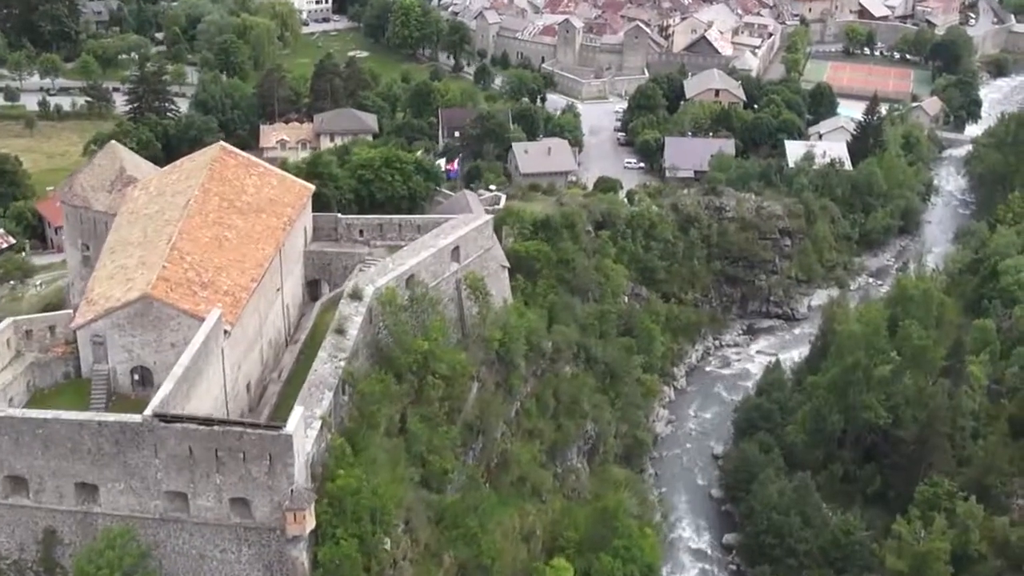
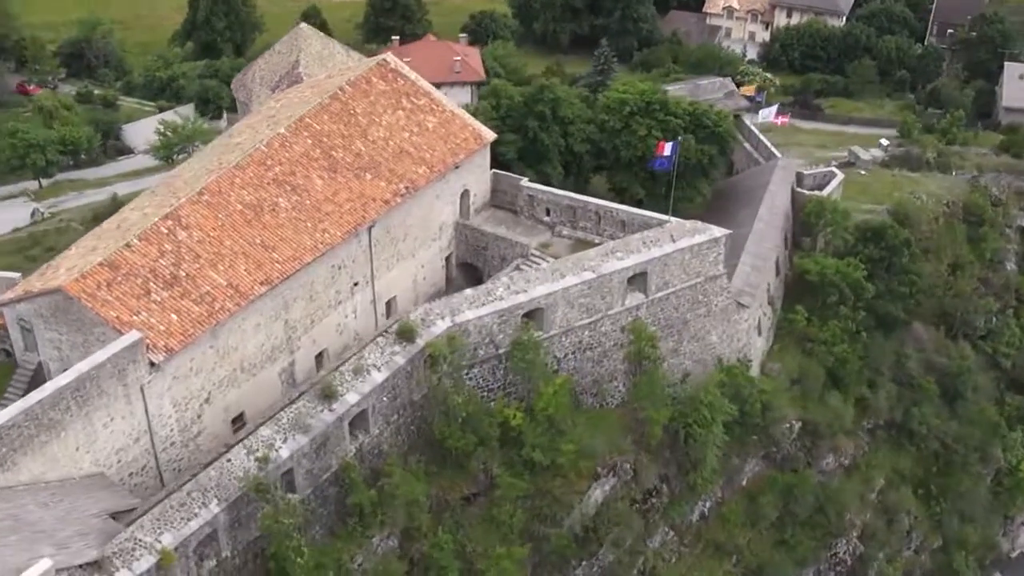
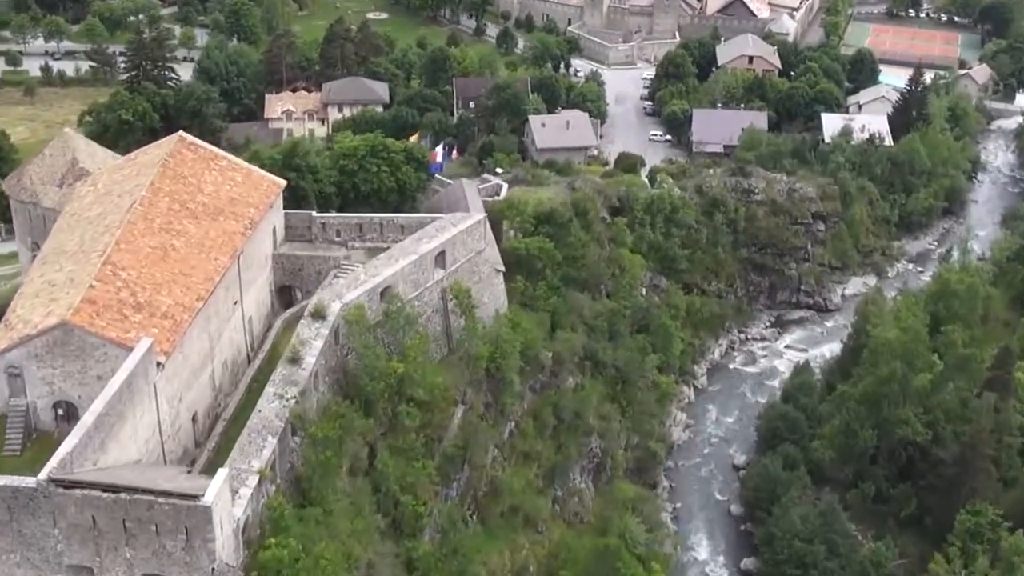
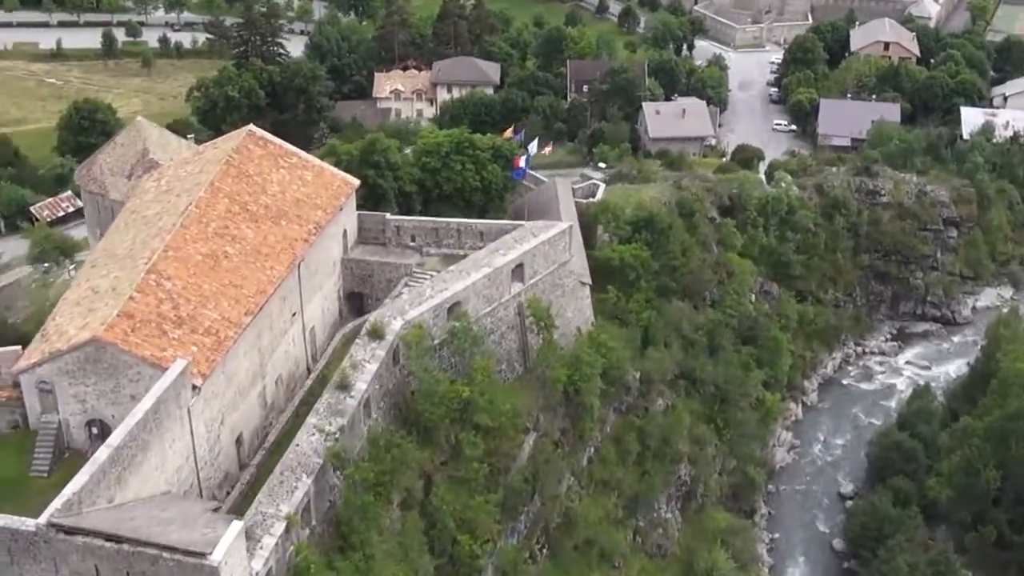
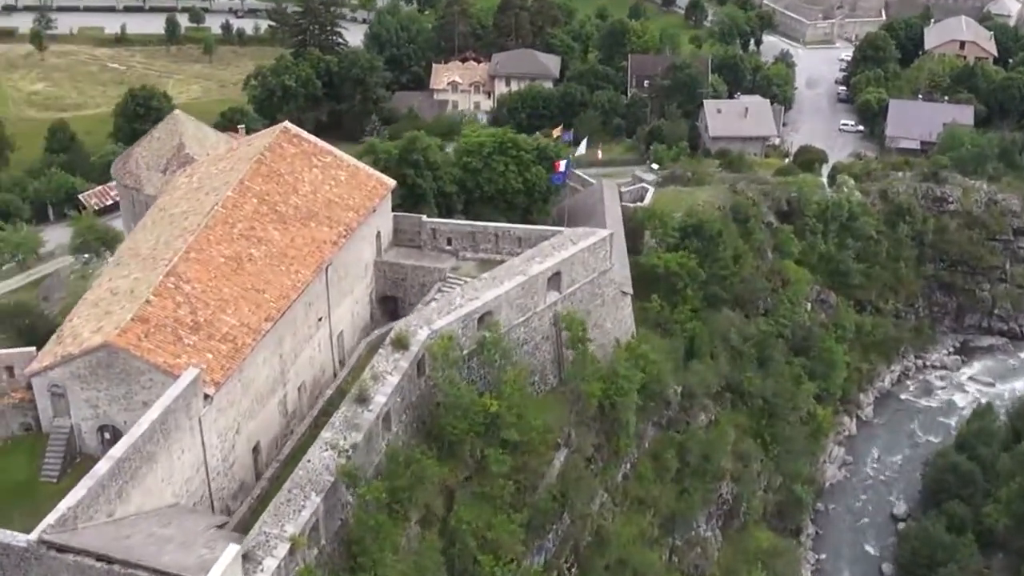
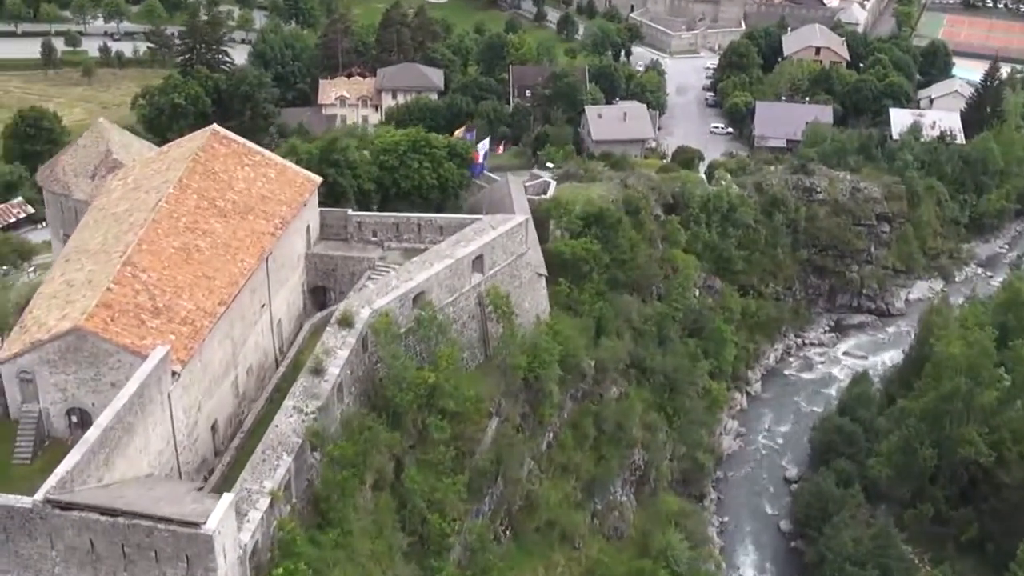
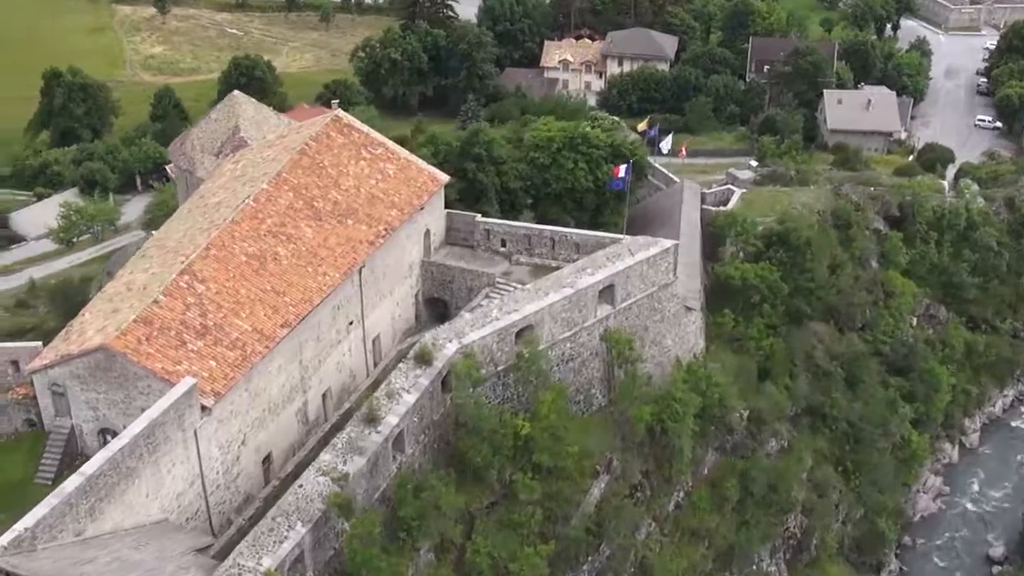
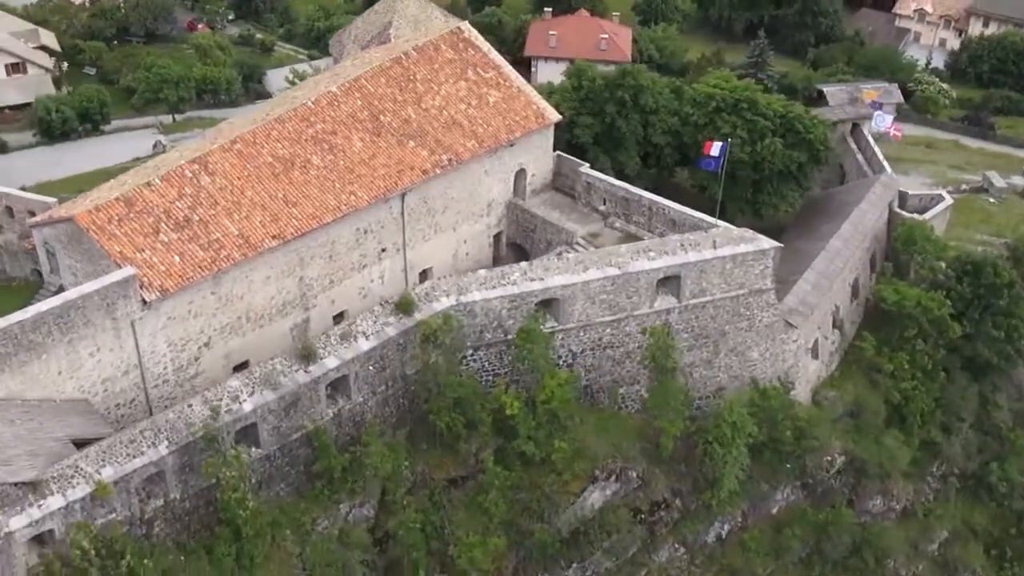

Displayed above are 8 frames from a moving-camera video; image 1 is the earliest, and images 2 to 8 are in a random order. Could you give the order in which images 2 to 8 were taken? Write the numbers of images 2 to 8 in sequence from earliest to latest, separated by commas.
3, 6, 4, 5, 7, 2, 8
